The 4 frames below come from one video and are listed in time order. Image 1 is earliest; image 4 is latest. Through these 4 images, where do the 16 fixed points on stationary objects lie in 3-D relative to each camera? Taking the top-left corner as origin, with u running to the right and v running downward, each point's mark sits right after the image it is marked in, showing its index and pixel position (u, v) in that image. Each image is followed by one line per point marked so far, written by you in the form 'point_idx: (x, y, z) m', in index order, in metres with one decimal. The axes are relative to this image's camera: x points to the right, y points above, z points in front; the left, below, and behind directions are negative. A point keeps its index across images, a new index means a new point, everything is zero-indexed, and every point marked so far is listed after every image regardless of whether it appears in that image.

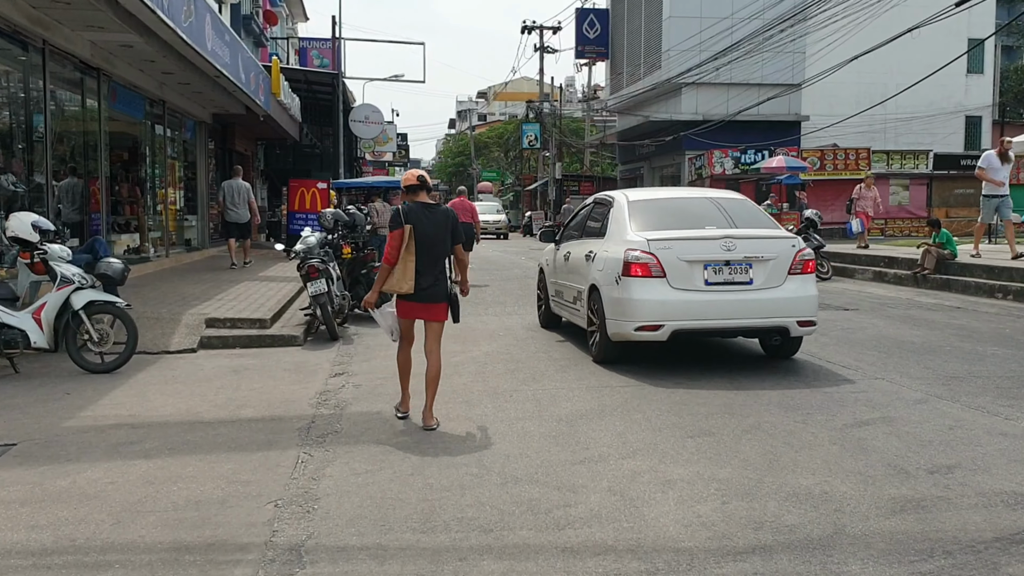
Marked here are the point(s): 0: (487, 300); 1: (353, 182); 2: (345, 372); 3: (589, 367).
0: (-0.3, -0.1, +14.2) m
1: (-2.1, +1.4, +17.6) m
2: (-1.0, -0.5, +7.8) m
3: (+0.4, -0.4, +7.8) m
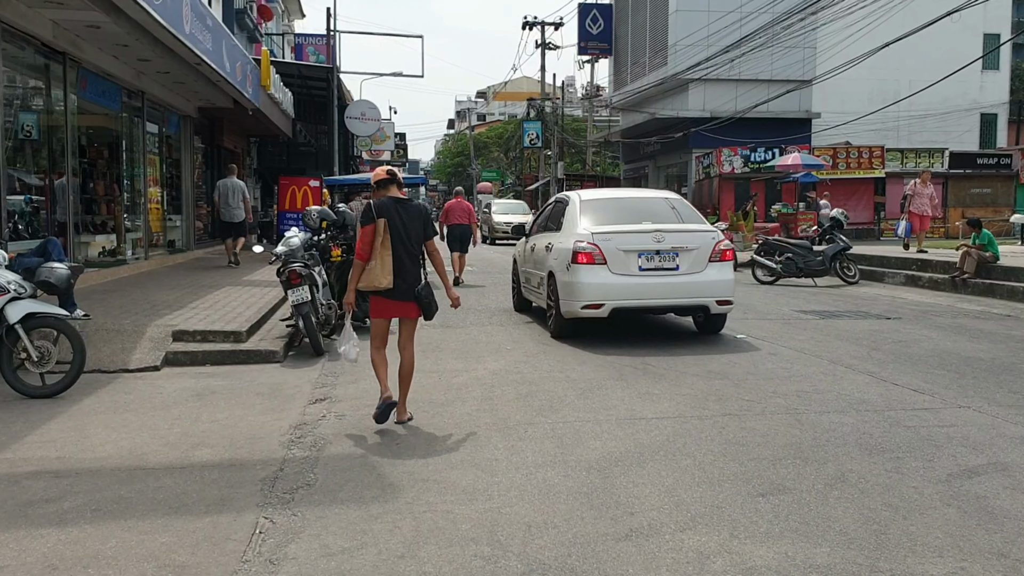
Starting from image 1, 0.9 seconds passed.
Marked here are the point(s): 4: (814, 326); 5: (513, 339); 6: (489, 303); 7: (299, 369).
0: (-0.2, -0.1, +13.0) m
1: (-2.0, +1.3, +16.4) m
2: (-0.9, -0.5, +6.7) m
3: (+0.5, -0.5, +6.7) m
4: (+2.3, -0.3, +10.3) m
5: (0.0, -0.3, +9.3) m
6: (-0.3, -0.1, +13.8) m
7: (-1.2, -0.5, +7.9) m
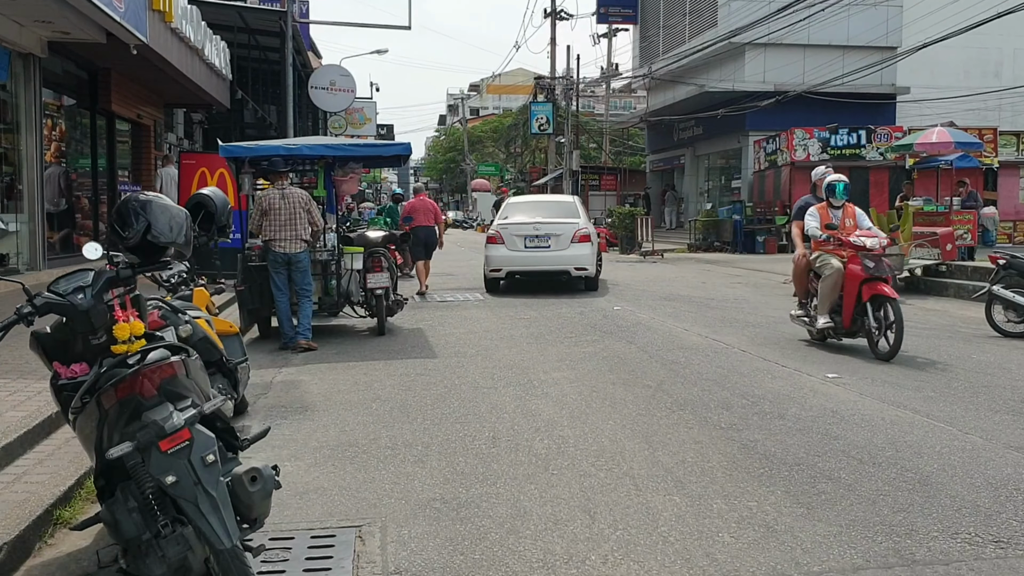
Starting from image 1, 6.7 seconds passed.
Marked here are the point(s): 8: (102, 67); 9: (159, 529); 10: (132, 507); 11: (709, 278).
0: (+0.2, -0.5, +5.7) m
1: (-1.7, +0.9, +9.1) m
2: (-0.5, -0.9, -0.7) m
3: (+0.9, -0.9, -0.7) m
4: (+2.7, -0.7, +3.0) m
5: (+0.4, -0.7, +2.0) m
6: (+0.1, -0.5, +6.5) m
7: (-0.8, -0.9, +0.5) m
8: (-4.5, +2.4, +14.9) m
9: (-0.7, -0.5, +2.8) m
10: (-0.8, -0.4, +2.8) m
11: (+2.4, +0.1, +16.7) m
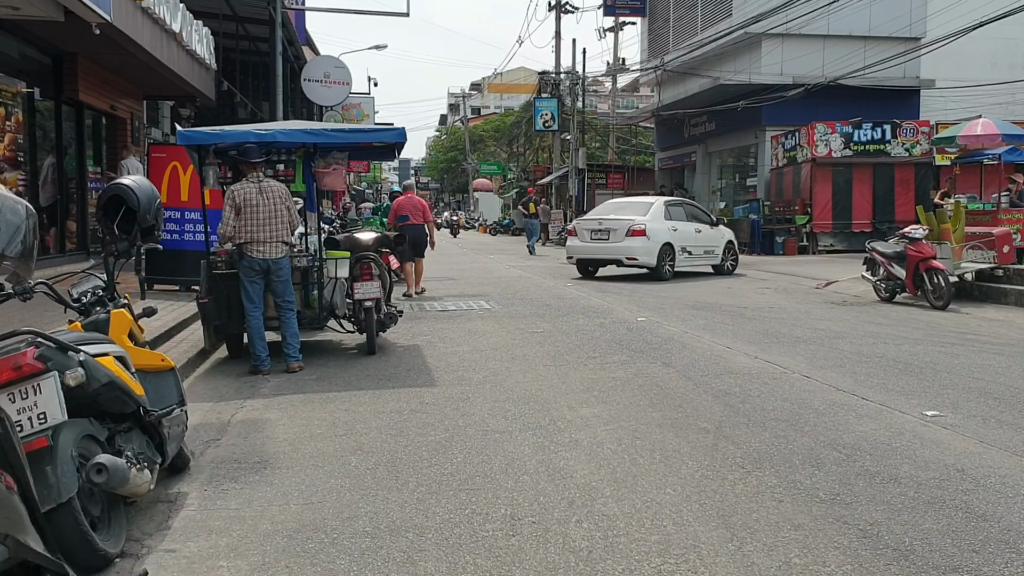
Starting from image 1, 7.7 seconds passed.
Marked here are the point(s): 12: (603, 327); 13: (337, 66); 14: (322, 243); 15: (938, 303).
0: (+0.2, -0.6, +4.3) m
1: (-1.6, +0.9, +7.7) m
2: (-0.4, -1.0, -2.1) m
3: (+1.0, -0.9, -2.1) m
4: (+2.8, -0.7, +1.6) m
5: (+0.5, -0.8, +0.6) m
6: (+0.2, -0.5, +5.1) m
7: (-0.7, -0.9, -0.9) m
8: (-4.4, +2.3, +13.5) m
9: (-0.7, -0.6, +1.4) m
10: (-0.7, -0.5, +1.4) m
11: (+2.5, +0.1, +15.3) m
12: (+0.7, -0.3, +9.4) m
13: (-2.3, +2.9, +17.3) m
14: (-1.1, +0.3, +7.9) m
15: (+3.7, -0.1, +11.7) m
